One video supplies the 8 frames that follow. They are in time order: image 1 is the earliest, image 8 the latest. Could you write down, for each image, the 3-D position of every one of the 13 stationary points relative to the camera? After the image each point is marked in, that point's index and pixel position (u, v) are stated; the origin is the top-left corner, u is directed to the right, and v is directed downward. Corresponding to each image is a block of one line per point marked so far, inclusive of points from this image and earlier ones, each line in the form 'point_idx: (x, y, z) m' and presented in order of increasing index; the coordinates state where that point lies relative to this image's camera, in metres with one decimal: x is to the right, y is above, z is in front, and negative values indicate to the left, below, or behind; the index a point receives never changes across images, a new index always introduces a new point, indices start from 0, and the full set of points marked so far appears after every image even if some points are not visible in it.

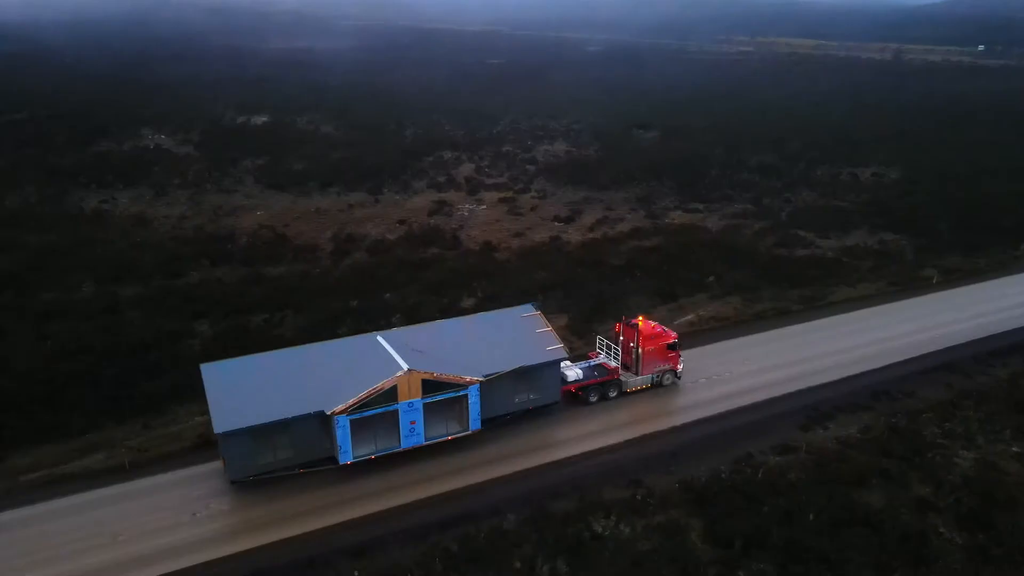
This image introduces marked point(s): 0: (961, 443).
0: (+9.3, -3.2, +15.5) m
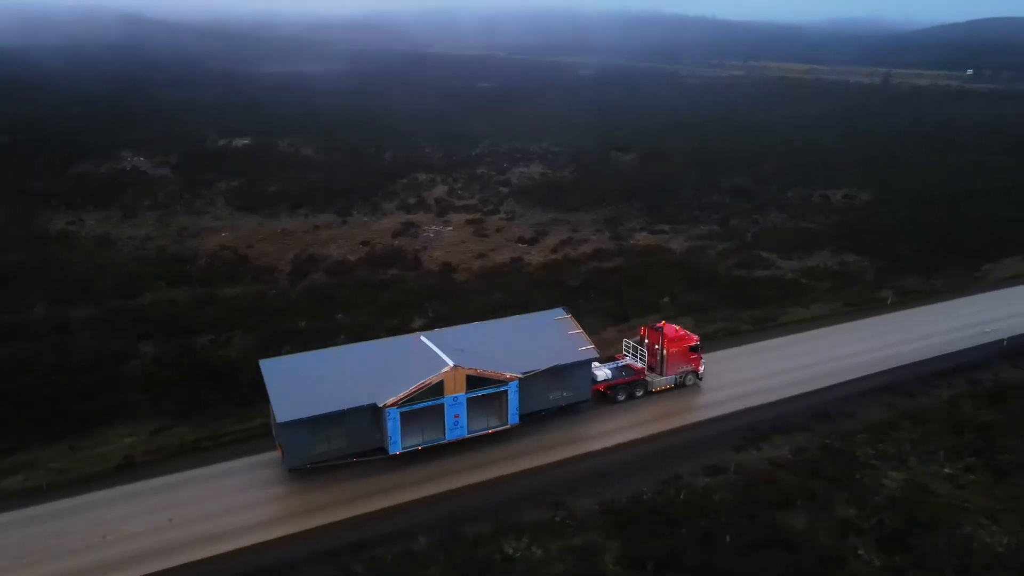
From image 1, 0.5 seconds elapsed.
0: (+7.9, -3.7, +15.4) m
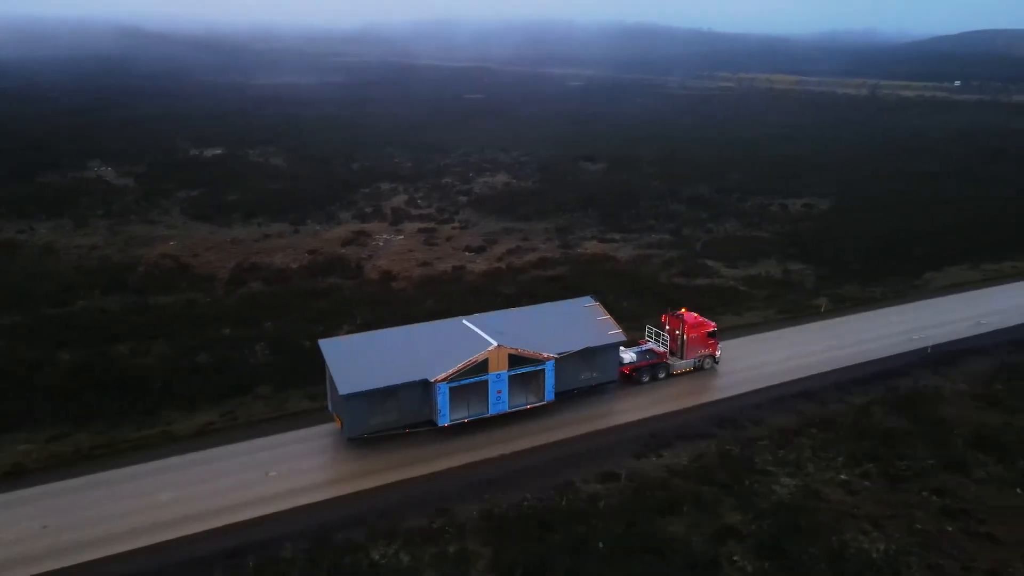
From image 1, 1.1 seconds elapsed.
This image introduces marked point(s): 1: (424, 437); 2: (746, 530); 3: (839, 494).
0: (+5.7, -3.8, +15.3) m
1: (-1.9, -3.2, +16.2) m
2: (+4.2, -4.4, +13.4) m
3: (+6.5, -4.1, +14.7) m
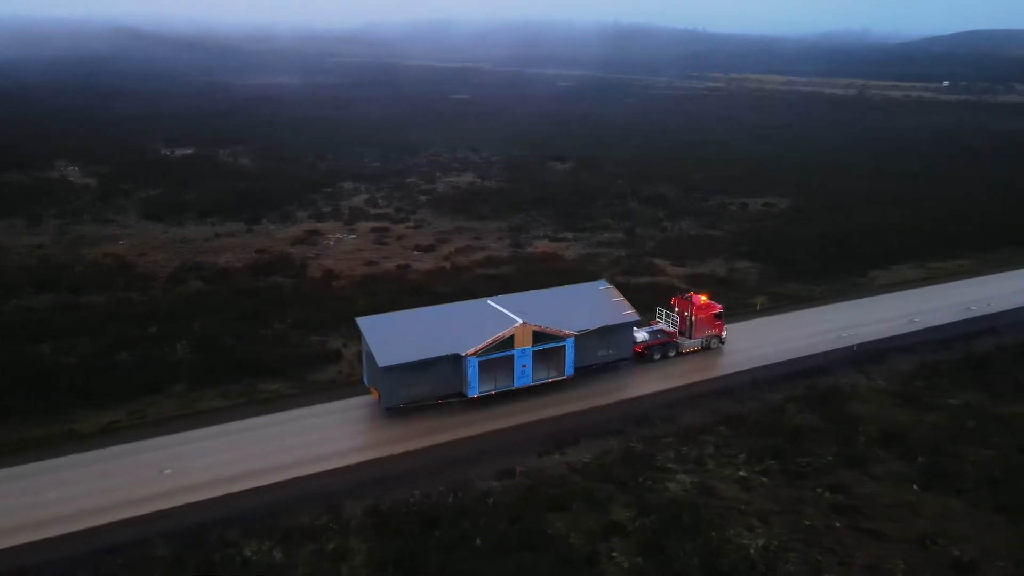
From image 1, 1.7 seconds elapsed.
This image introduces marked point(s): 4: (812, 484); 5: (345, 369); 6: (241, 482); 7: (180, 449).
0: (+3.6, -3.7, +15.3) m
1: (-3.9, -3.2, +16.2) m
2: (+2.2, -4.3, +13.4) m
3: (+4.4, -4.0, +14.8) m
4: (+6.1, -4.0, +15.0) m
5: (-4.4, -2.2, +19.6) m
6: (-5.2, -3.7, +14.3) m
7: (-6.9, -3.3, +15.5) m
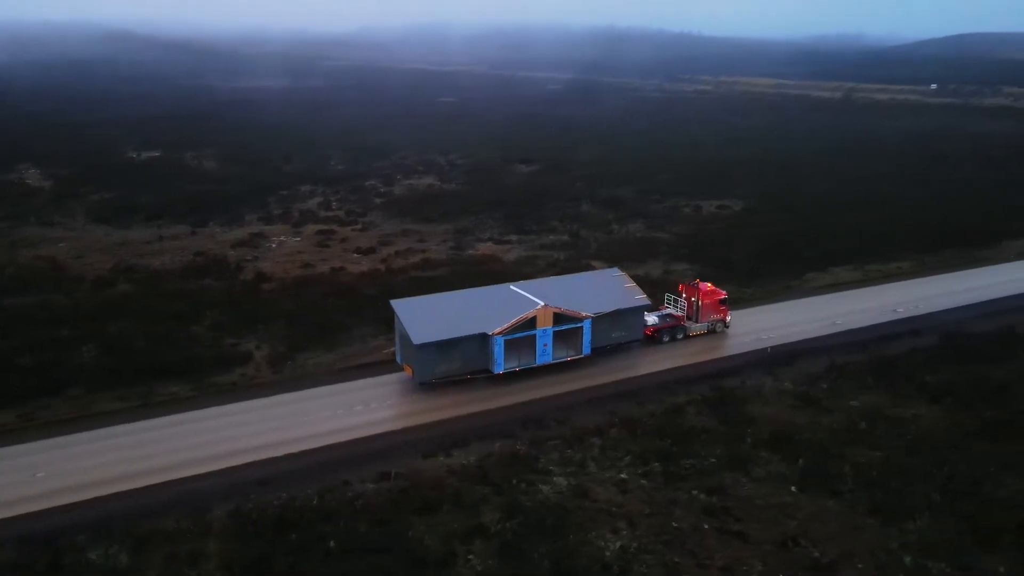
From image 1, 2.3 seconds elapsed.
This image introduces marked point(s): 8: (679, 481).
0: (+1.1, -3.8, +15.3) m
1: (-6.4, -3.2, +16.1) m
2: (-0.3, -4.4, +13.4) m
3: (+1.9, -4.1, +14.7) m
4: (+3.6, -4.0, +15.0) m
5: (-6.9, -2.2, +19.5) m
6: (-7.6, -3.8, +14.2) m
7: (-9.4, -3.4, +15.4) m
8: (+3.4, -3.9, +15.1) m
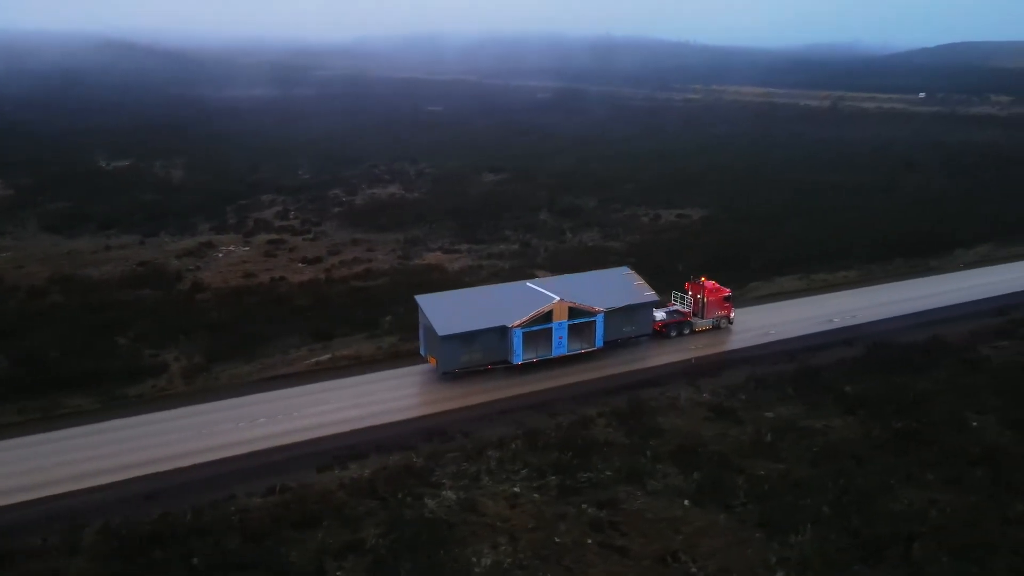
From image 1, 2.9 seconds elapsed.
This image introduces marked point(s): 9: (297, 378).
0: (-1.1, -4.0, +15.1) m
1: (-8.6, -3.5, +15.9) m
2: (-2.5, -4.6, +13.2) m
3: (-0.3, -4.3, +14.5) m
4: (+1.4, -4.2, +14.8) m
5: (-9.1, -2.5, +19.3) m
6: (-9.8, -4.0, +14.0) m
7: (-11.6, -3.6, +15.2) m
8: (+1.2, -4.1, +14.9) m
9: (-5.8, -2.4, +19.8) m
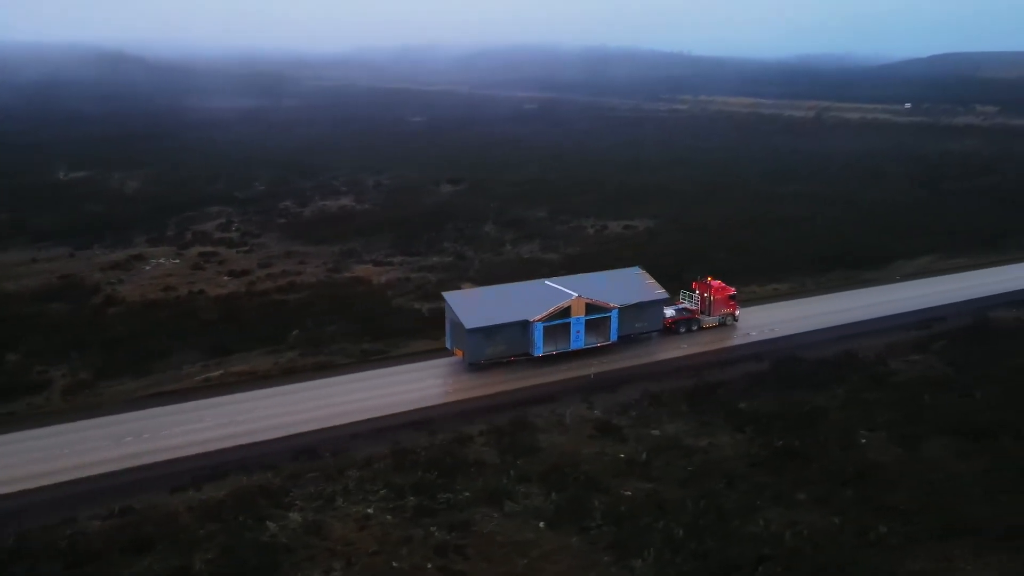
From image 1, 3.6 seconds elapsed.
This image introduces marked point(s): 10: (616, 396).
0: (-4.0, -4.3, +14.7) m
1: (-11.5, -3.8, +15.5) m
2: (-5.4, -4.9, +12.8) m
3: (-3.2, -4.6, +14.1) m
4: (-1.5, -4.5, +14.4) m
5: (-12.1, -2.9, +18.9) m
6: (-12.7, -4.3, +13.6) m
7: (-14.5, -4.0, +14.8) m
8: (-1.7, -4.5, +14.5) m
9: (-8.7, -2.8, +19.4) m
10: (+2.8, -2.9, +19.9) m
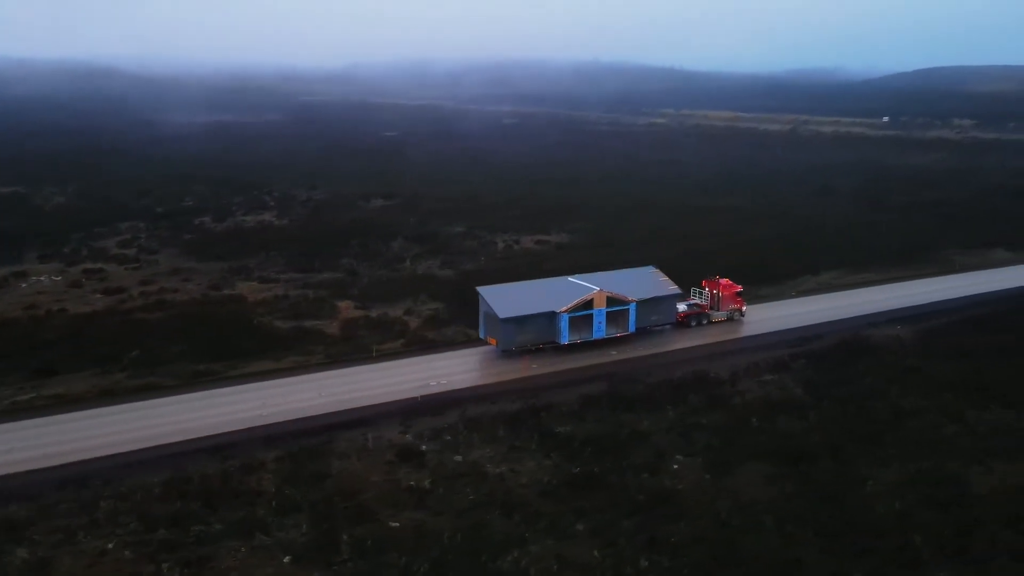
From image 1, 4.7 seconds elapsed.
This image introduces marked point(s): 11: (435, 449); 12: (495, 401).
0: (-8.7, -4.7, +13.9) m
1: (-16.2, -4.3, +14.7) m
2: (-10.1, -5.2, +11.9) m
3: (-7.9, -5.0, +13.3) m
4: (-6.2, -4.9, +13.6) m
5: (-16.8, -3.4, +18.1) m
6: (-17.4, -4.7, +12.7) m
7: (-19.2, -4.4, +13.9) m
8: (-6.4, -4.9, +13.7) m
9: (-13.4, -3.3, +18.6) m
10: (-1.9, -3.4, +19.2) m
11: (-1.8, -3.8, +17.7) m
12: (-0.6, -3.1, +20.1) m
